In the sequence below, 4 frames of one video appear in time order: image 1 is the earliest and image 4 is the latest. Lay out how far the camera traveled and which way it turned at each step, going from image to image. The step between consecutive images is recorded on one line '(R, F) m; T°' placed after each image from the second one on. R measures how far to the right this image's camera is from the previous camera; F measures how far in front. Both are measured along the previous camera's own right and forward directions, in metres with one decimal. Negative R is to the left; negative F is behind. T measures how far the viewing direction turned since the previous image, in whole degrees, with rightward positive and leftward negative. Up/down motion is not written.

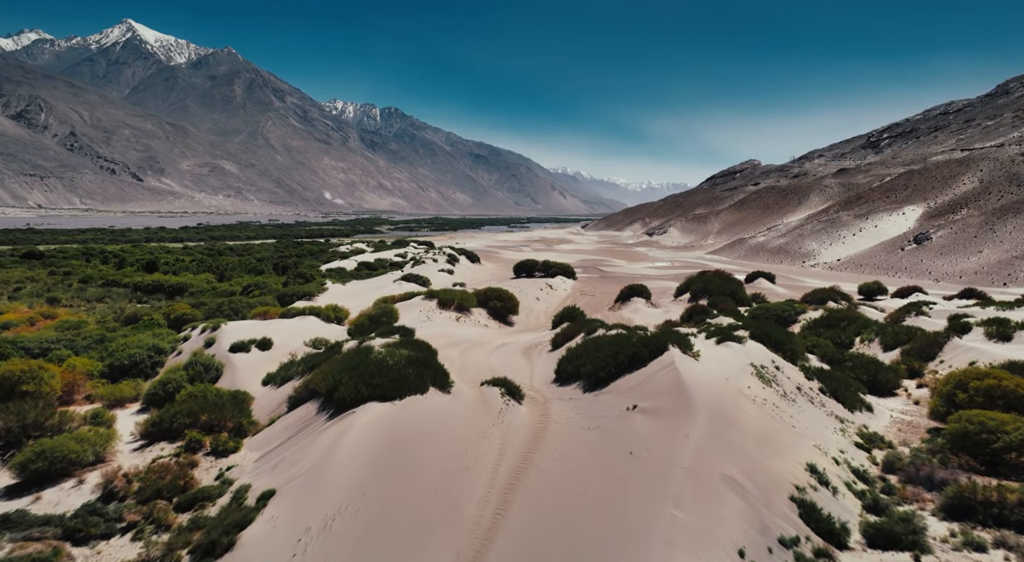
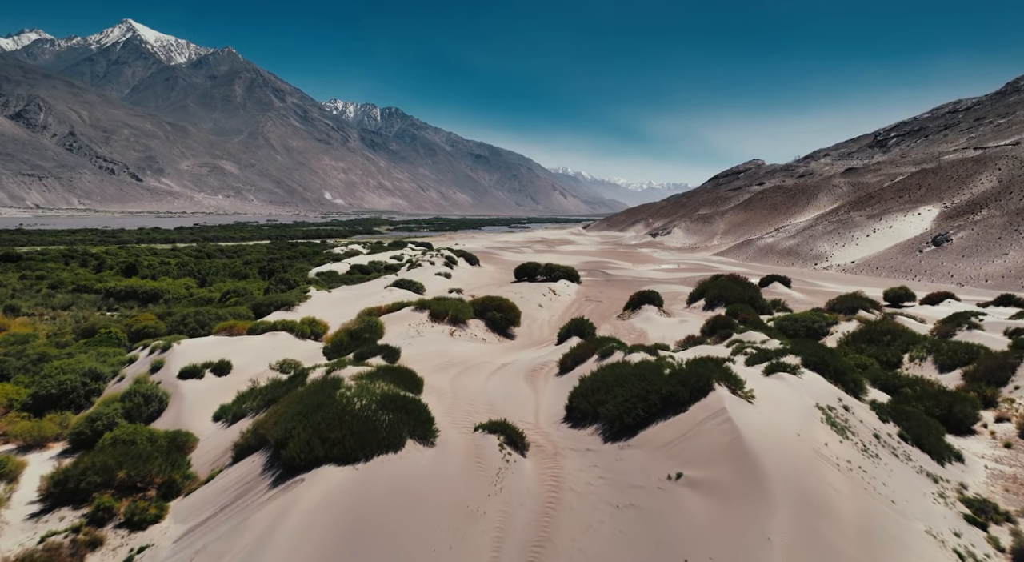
(0.0, +2.6) m; 0°
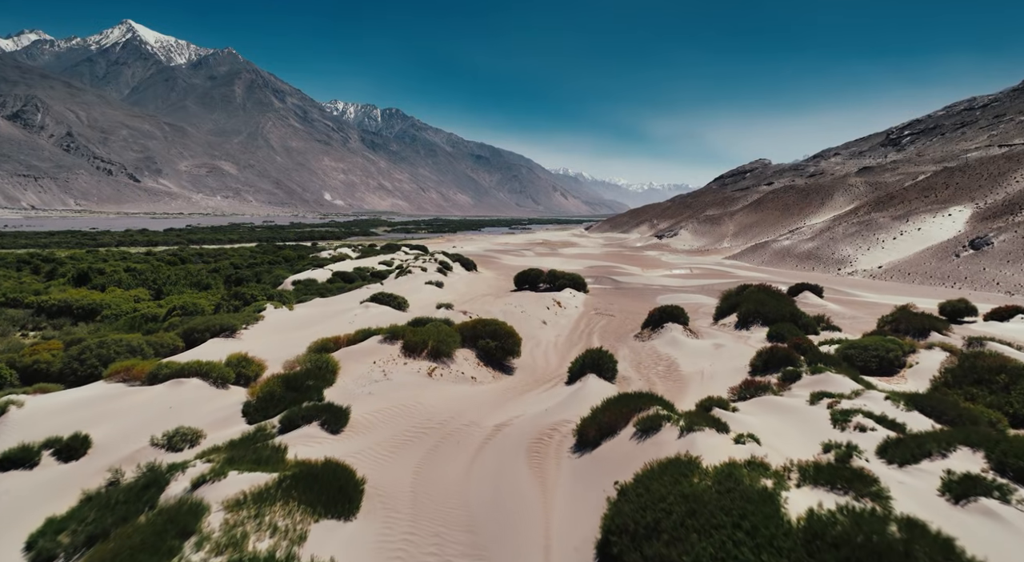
(+0.1, +4.9) m; 0°
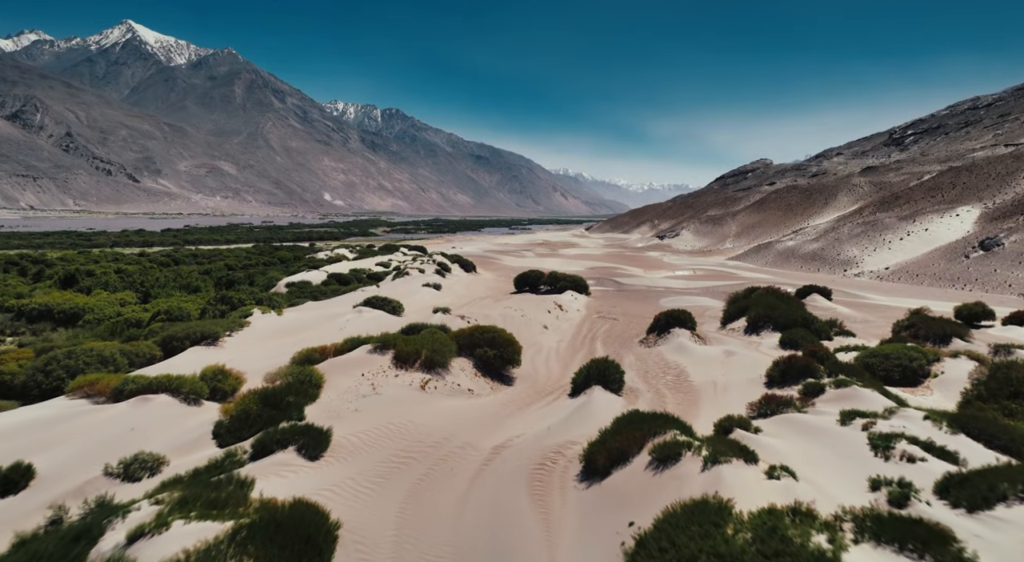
(0.0, +1.1) m; 0°
